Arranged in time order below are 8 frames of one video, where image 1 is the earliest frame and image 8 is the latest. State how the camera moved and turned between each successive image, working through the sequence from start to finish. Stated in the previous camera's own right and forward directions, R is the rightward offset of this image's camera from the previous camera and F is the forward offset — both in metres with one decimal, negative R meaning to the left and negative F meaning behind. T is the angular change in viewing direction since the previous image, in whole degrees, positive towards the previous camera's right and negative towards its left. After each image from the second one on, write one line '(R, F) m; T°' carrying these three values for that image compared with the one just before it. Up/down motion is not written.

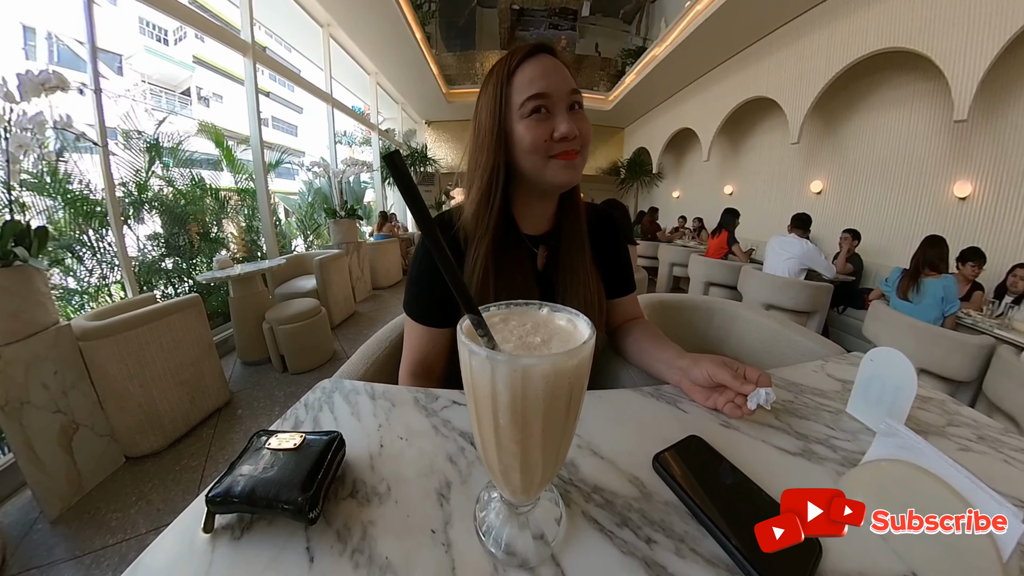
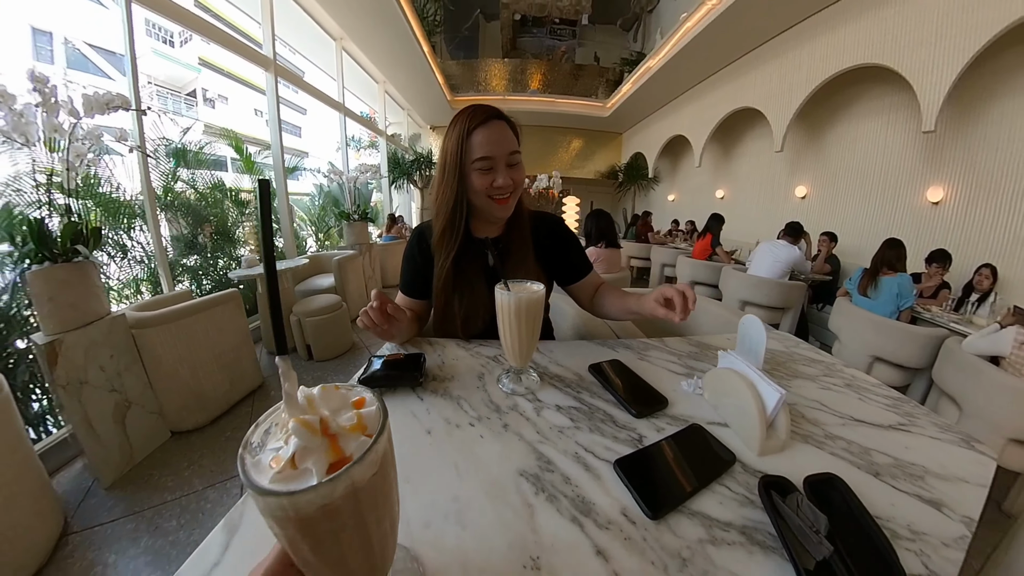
(0.0, -0.1) m; 0°
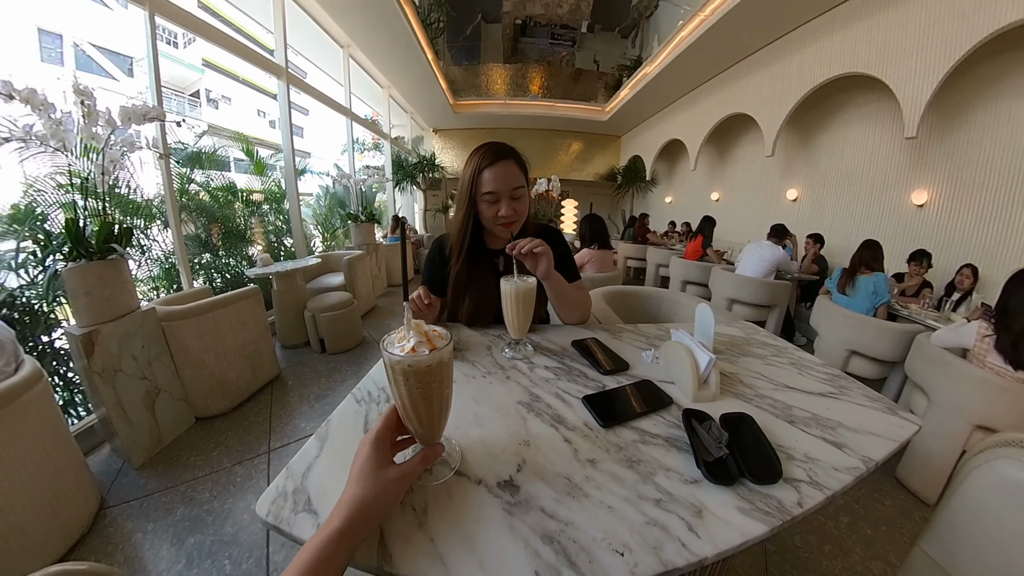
(0.0, -0.1) m; 0°
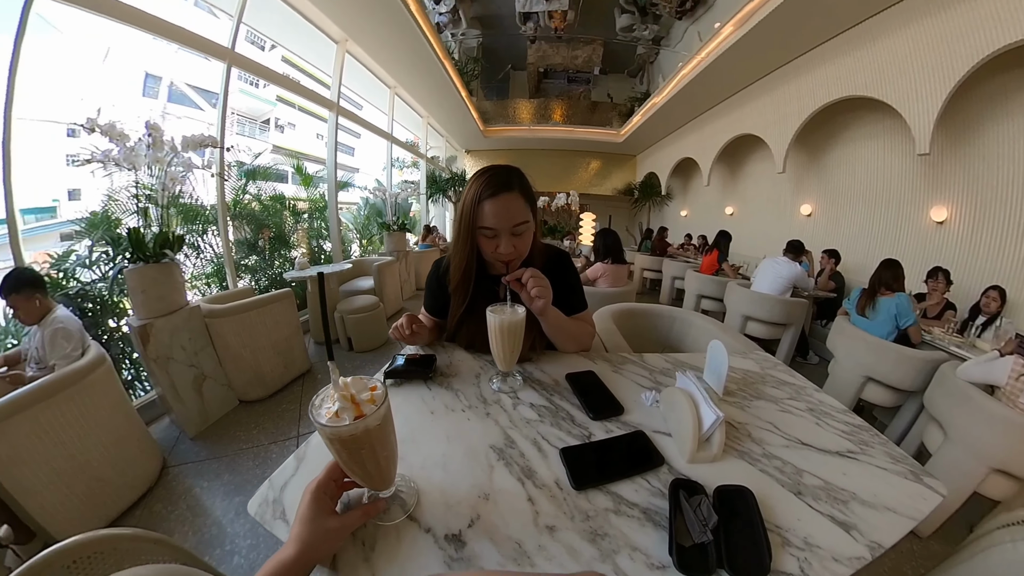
(0.0, -0.1) m; -3°
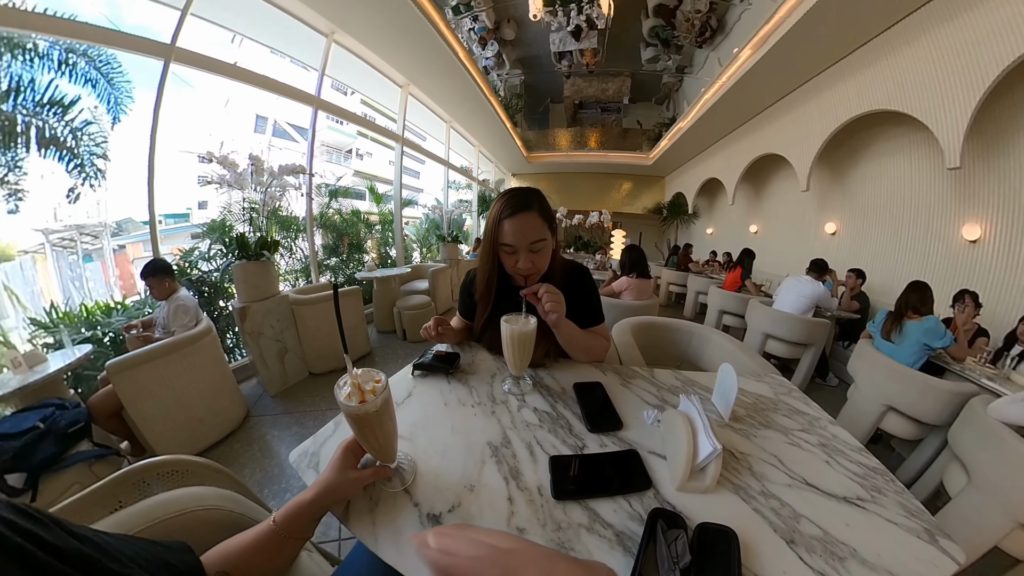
(+0.1, -0.3) m; -7°
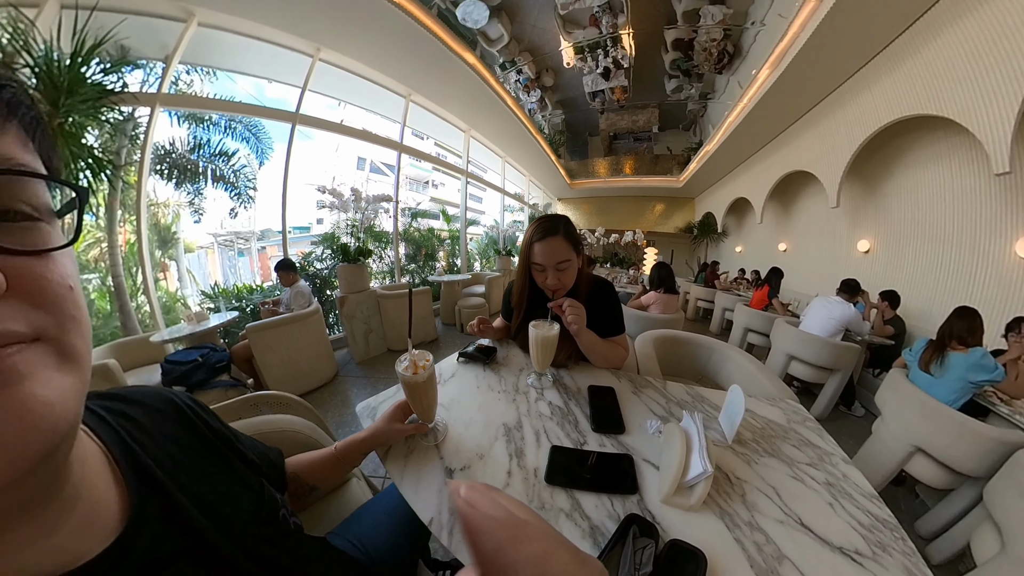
(+0.4, -0.4) m; -12°
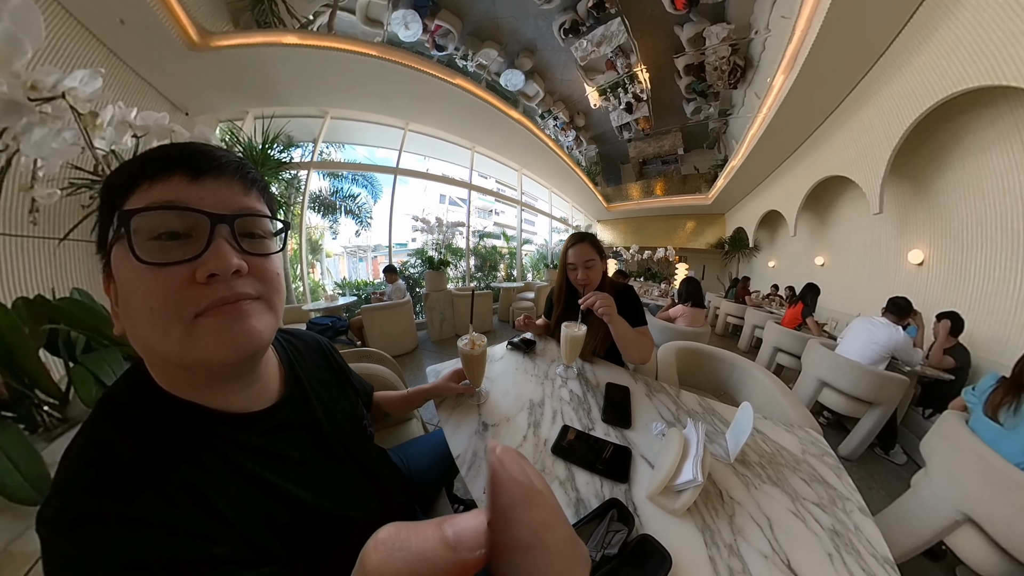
(+0.6, -0.4) m; -15°
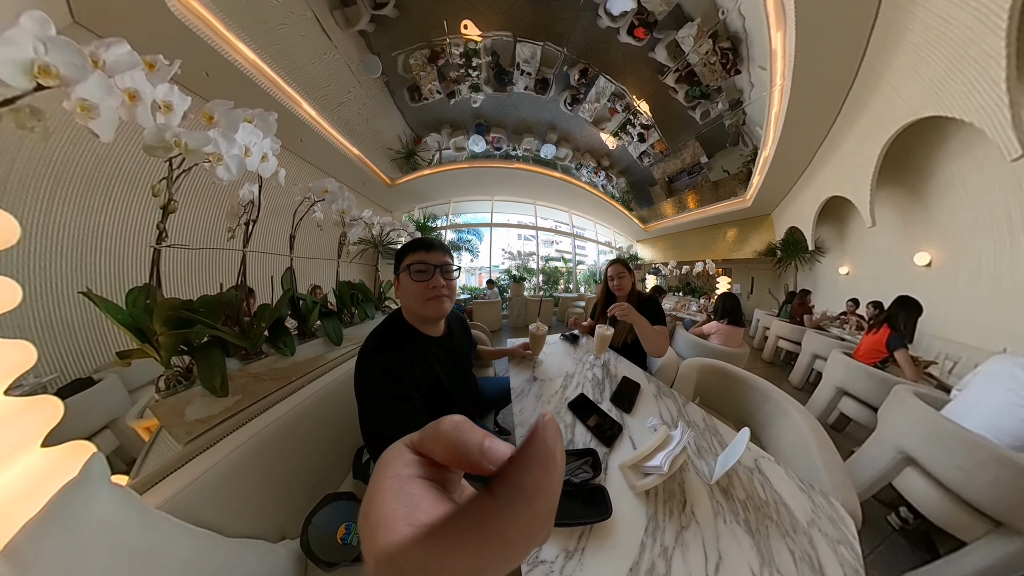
(+0.3, -1.0) m; -12°
